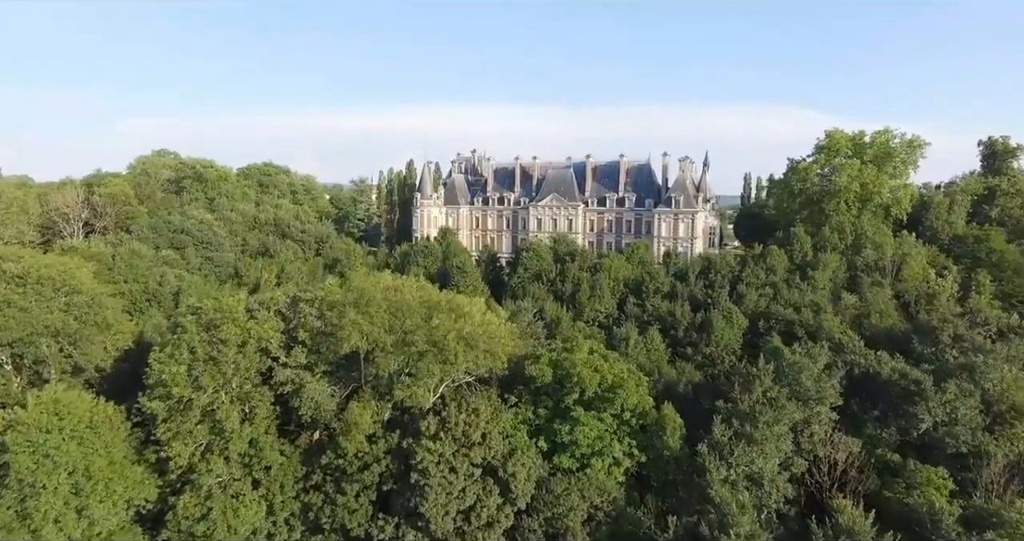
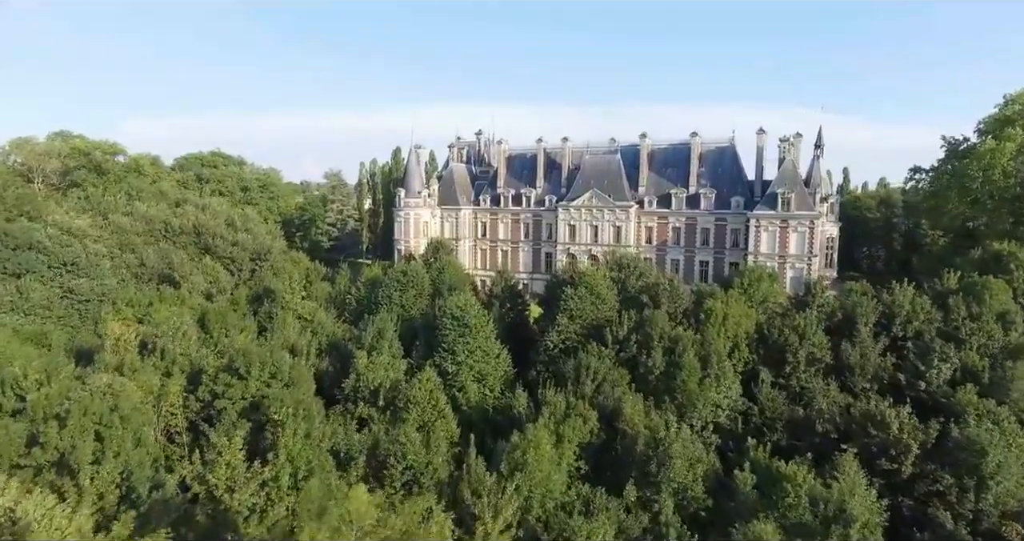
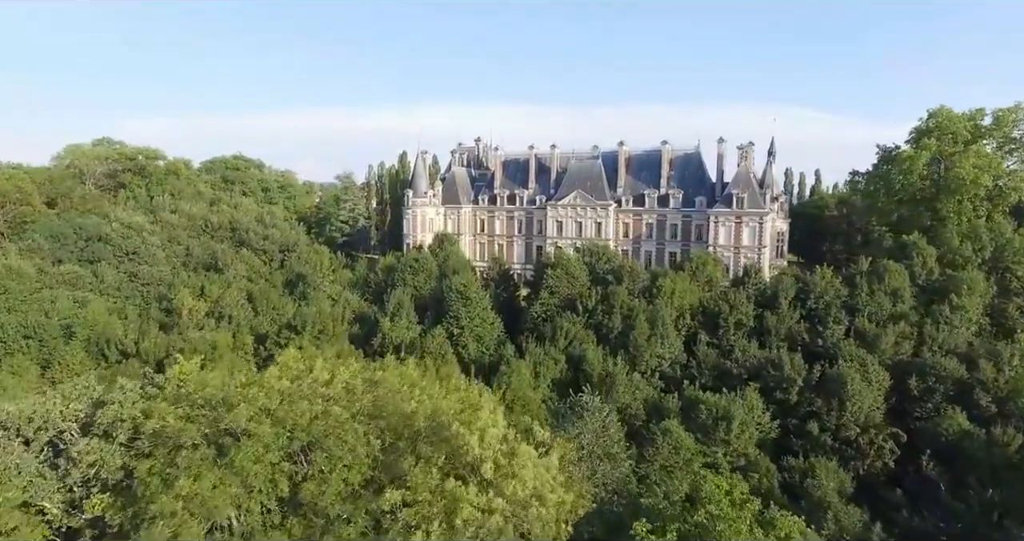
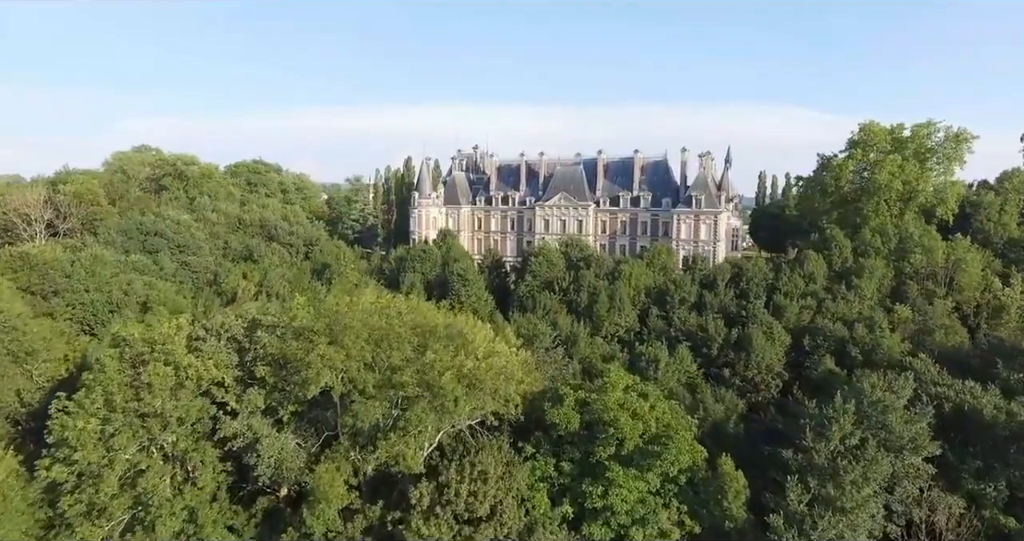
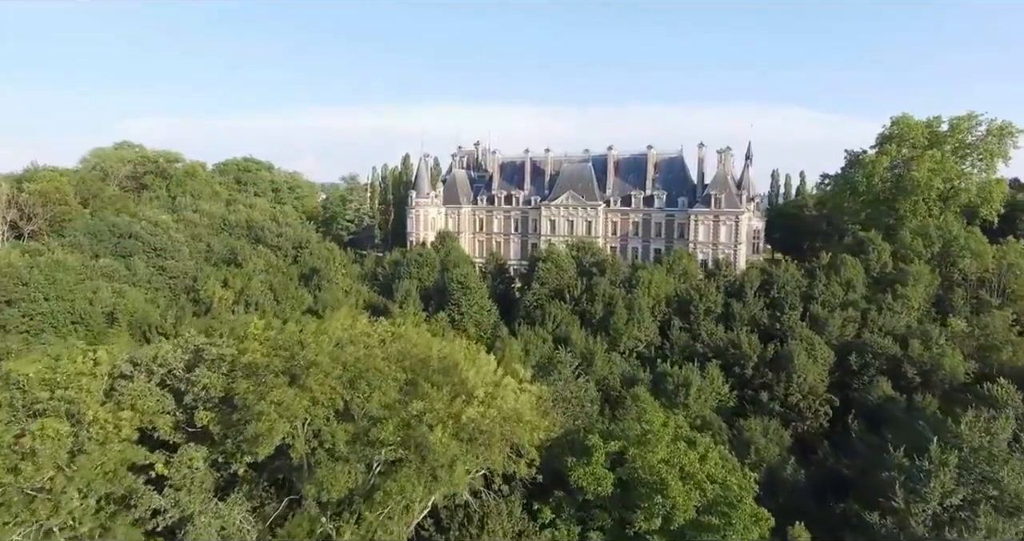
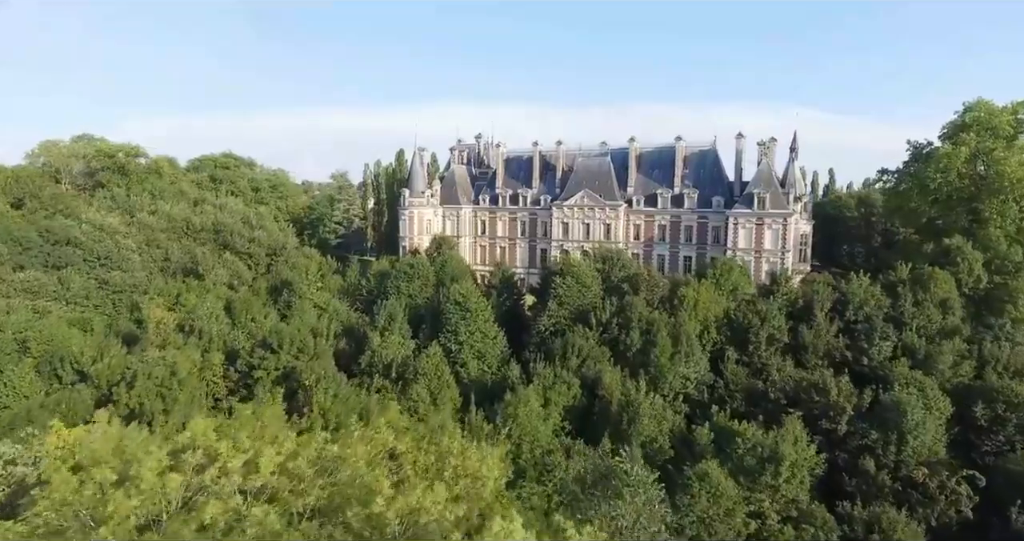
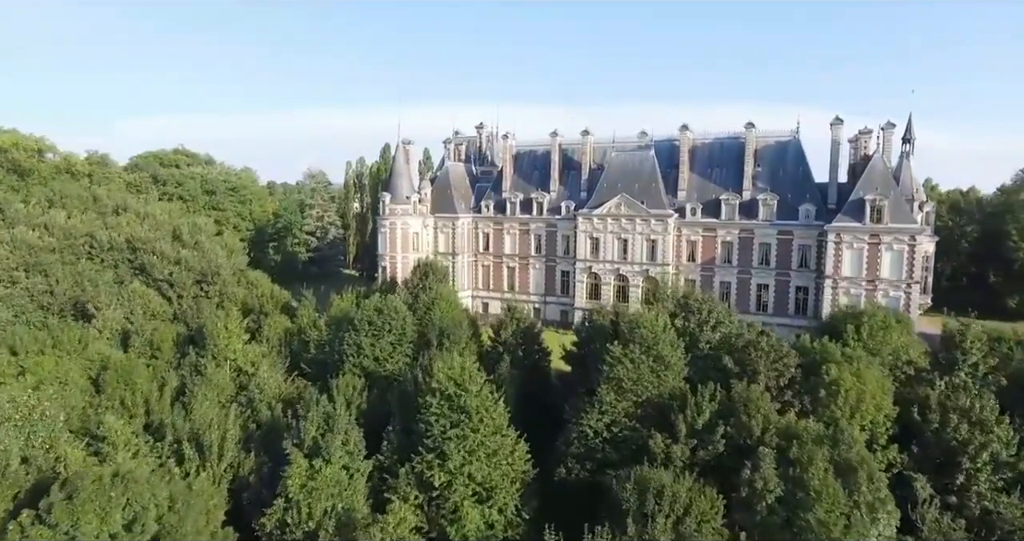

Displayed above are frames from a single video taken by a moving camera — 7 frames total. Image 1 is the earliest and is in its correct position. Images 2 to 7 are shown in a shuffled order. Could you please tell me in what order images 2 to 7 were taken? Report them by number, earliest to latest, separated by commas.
4, 5, 3, 6, 2, 7
